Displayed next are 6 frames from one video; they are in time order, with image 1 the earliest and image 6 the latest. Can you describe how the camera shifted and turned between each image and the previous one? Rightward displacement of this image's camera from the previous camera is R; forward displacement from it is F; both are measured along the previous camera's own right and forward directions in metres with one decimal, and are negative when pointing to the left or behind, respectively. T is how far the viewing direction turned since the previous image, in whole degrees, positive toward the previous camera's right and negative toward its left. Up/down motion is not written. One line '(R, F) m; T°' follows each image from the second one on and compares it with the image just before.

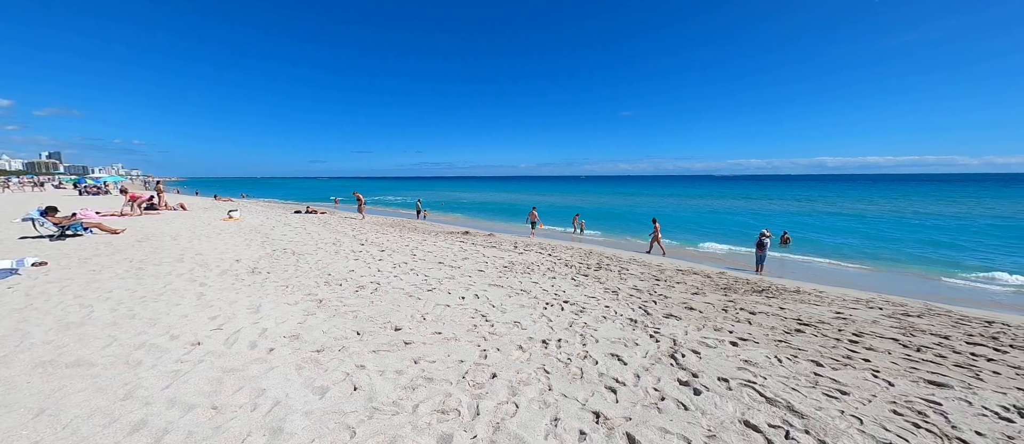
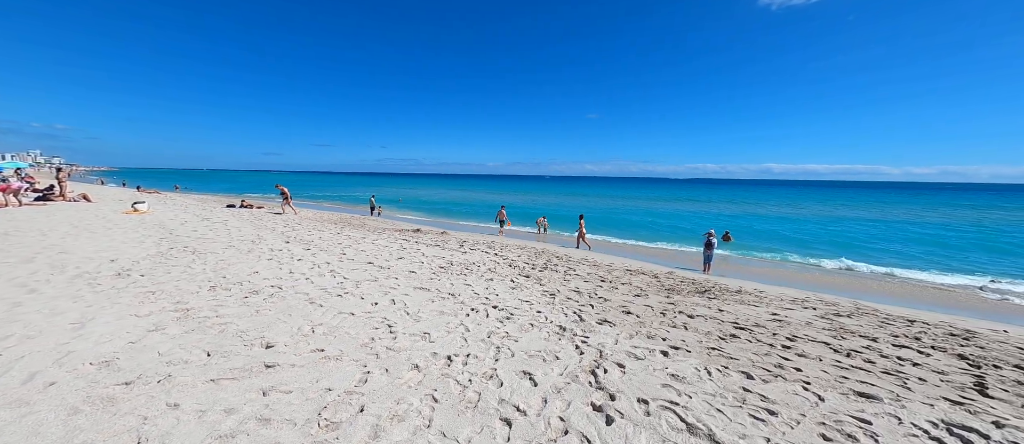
(+0.7, +0.6) m; +5°
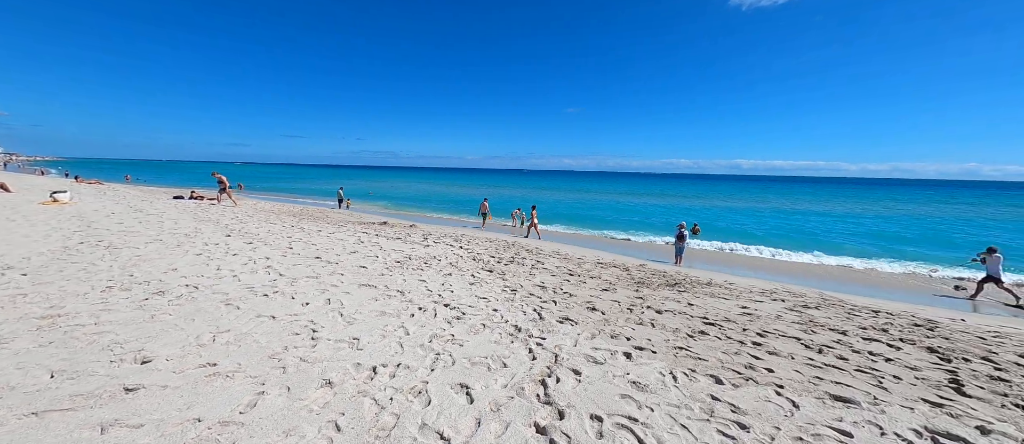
(+0.4, +0.5) m; +3°
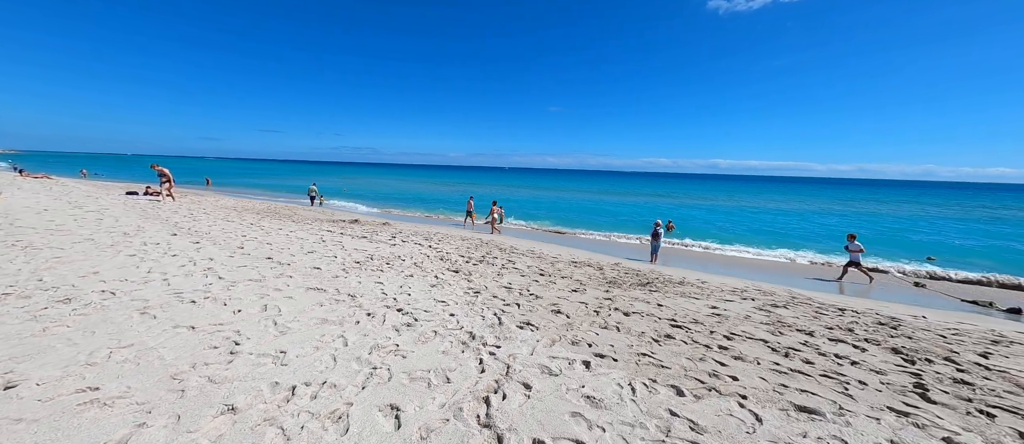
(+0.3, +0.3) m; +3°
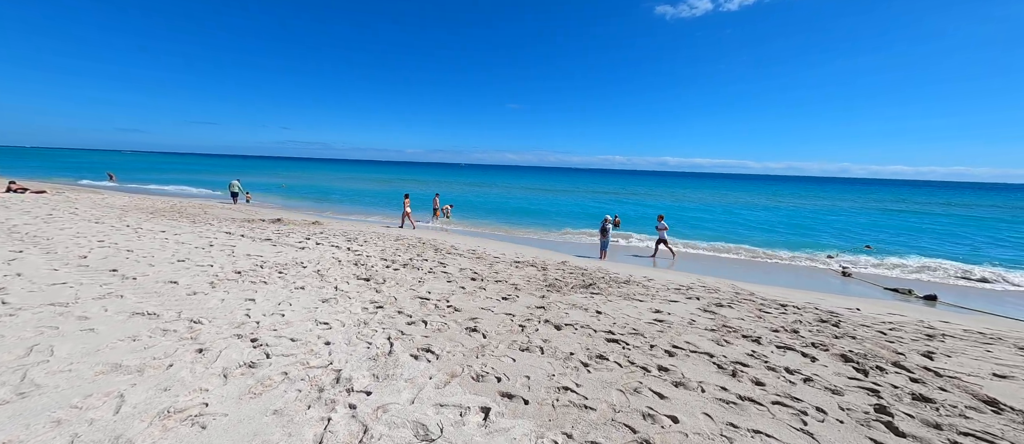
(+0.7, +0.9) m; +6°
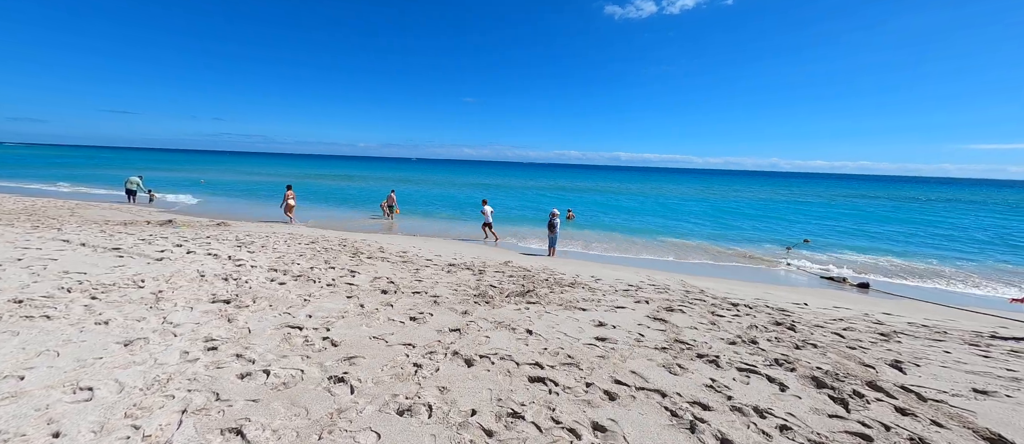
(+0.6, +1.1) m; +7°
